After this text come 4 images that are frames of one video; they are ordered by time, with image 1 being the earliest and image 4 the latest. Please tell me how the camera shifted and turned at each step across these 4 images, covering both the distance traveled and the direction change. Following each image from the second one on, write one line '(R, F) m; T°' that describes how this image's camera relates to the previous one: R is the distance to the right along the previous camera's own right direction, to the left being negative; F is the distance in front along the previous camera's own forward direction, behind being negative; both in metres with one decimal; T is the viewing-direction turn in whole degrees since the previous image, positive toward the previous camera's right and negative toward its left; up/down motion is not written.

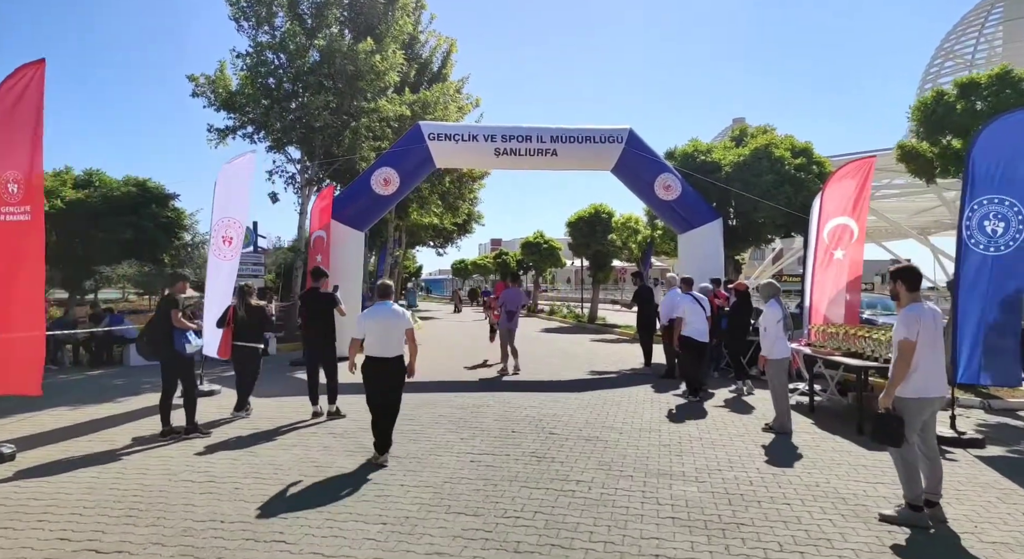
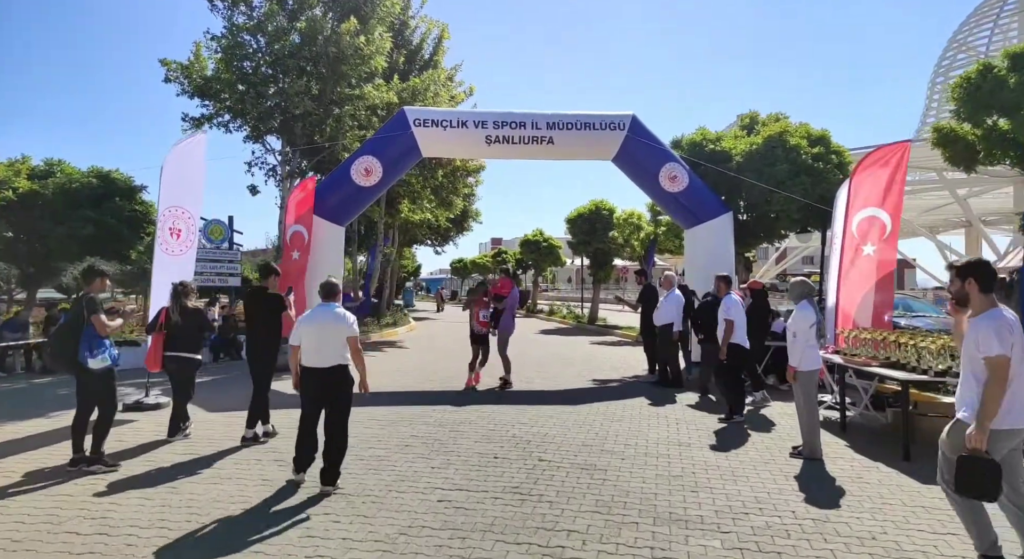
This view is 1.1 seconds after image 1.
(+0.2, +1.0) m; 0°
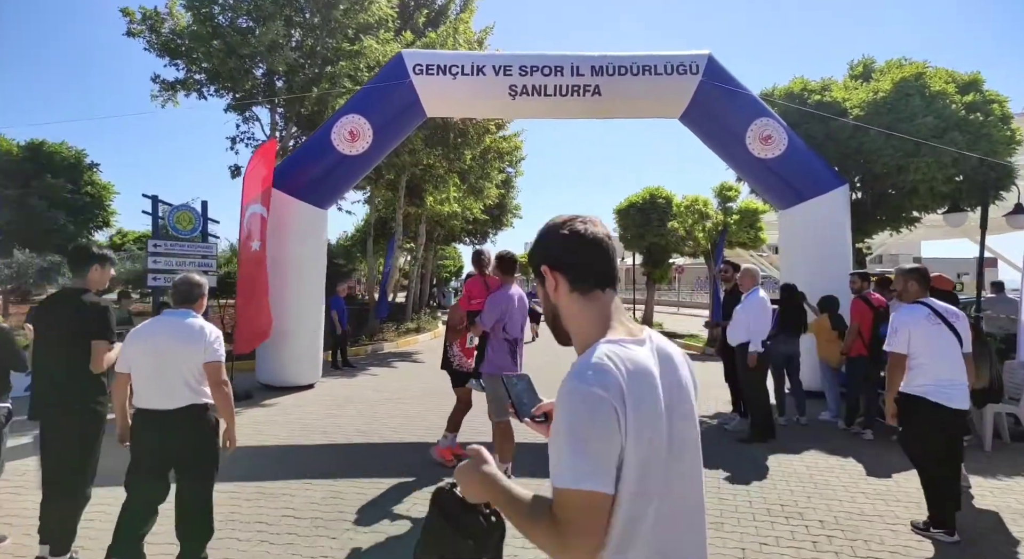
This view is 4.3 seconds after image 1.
(+0.2, +3.1) m; -5°
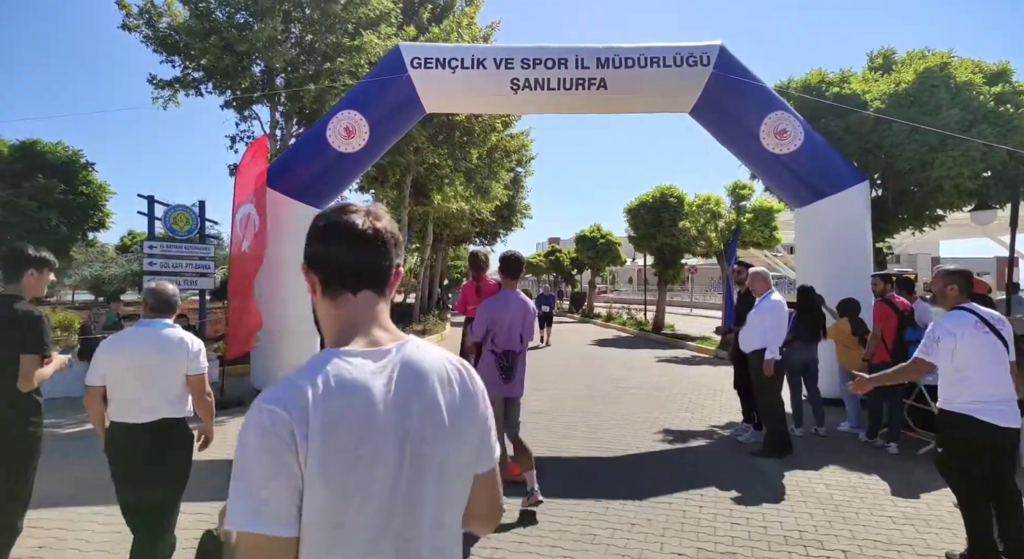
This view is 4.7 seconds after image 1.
(+0.2, +0.4) m; -1°
